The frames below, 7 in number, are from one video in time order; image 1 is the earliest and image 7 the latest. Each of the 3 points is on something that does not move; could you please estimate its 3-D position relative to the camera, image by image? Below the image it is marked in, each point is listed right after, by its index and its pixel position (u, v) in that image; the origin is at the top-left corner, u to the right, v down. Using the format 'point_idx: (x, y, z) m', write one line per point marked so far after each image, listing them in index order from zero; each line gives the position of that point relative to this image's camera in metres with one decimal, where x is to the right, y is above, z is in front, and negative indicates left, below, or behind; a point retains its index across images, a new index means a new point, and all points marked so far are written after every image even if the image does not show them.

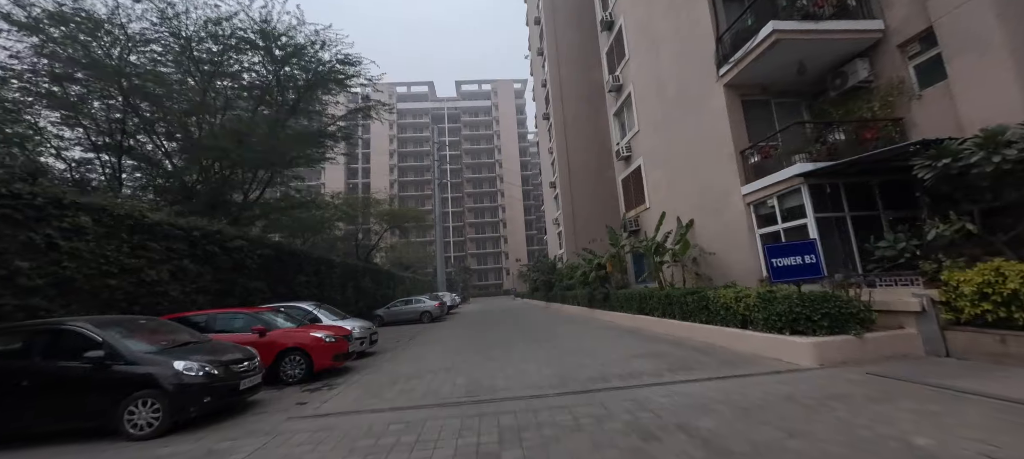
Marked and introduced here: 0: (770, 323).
0: (+4.1, -1.5, +5.8) m
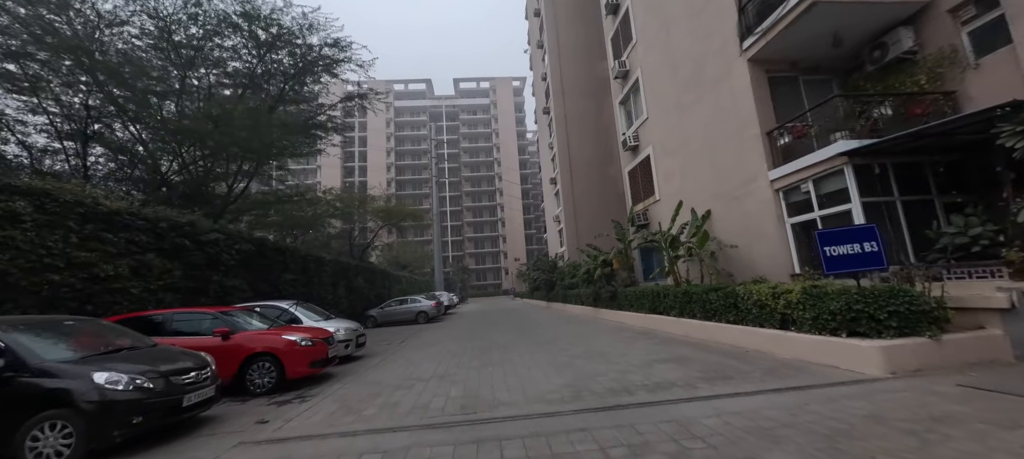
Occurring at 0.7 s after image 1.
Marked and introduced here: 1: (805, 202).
0: (+4.1, -1.3, +4.9) m
1: (+5.6, +0.5, +7.1) m
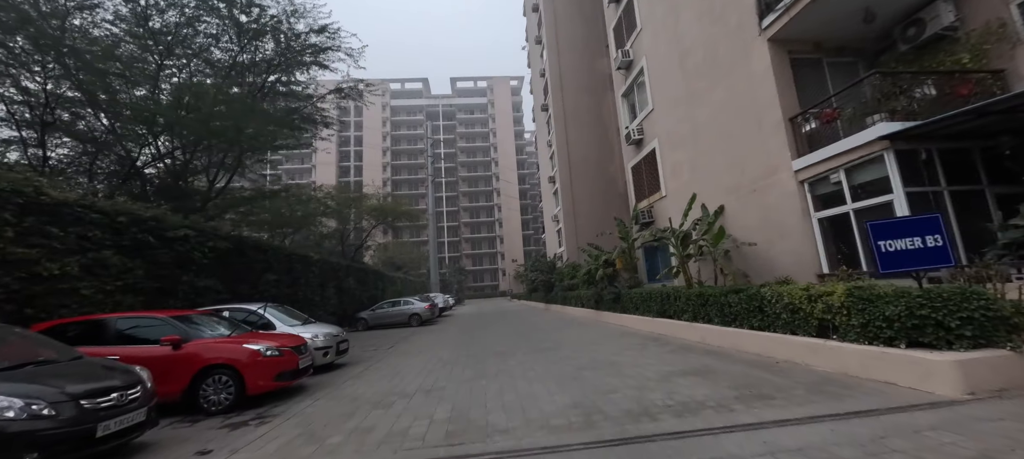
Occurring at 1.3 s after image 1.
0: (+4.1, -1.2, +4.2) m
1: (+5.6, +0.6, +6.3) m
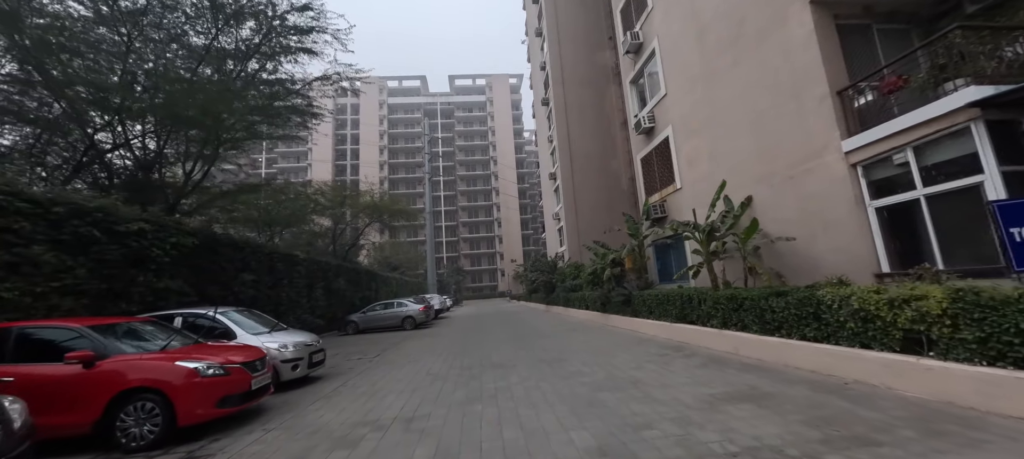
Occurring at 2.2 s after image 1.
0: (+4.1, -1.0, +3.2) m
1: (+5.6, +0.7, +5.3) m
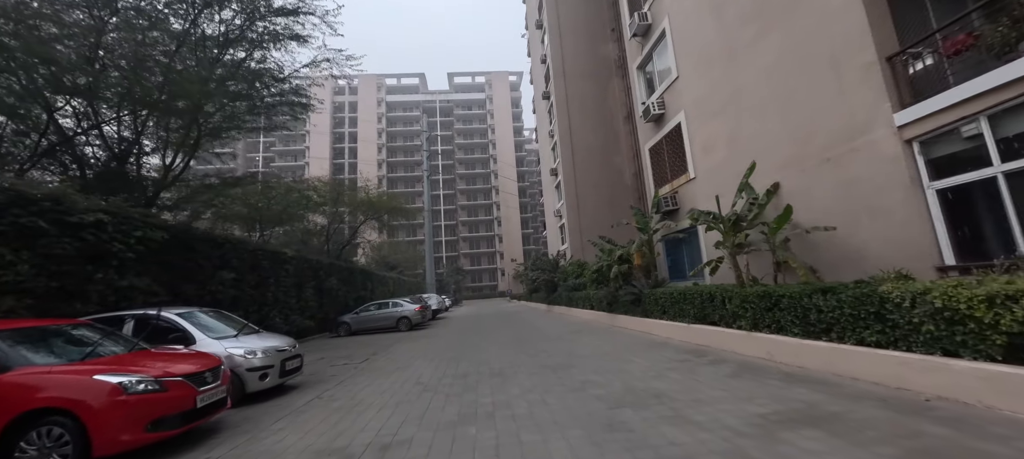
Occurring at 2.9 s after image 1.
0: (+4.1, -0.8, +2.4) m
1: (+5.6, +0.9, +4.5) m
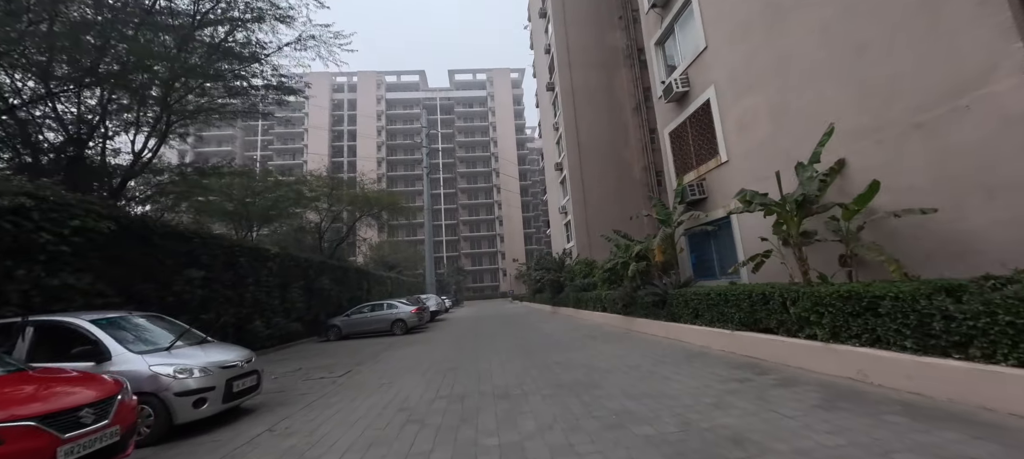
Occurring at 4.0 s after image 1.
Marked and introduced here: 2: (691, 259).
0: (+4.2, -0.6, +1.1) m
1: (+5.7, +1.1, +3.2) m
2: (+5.0, -0.8, +10.4) m
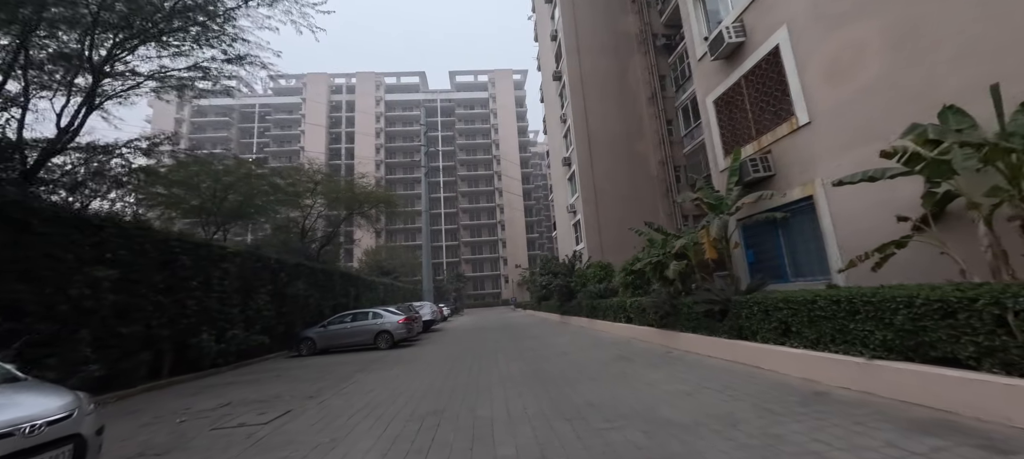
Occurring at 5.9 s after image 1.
0: (+4.3, -0.2, -1.1) m
1: (+5.8, +1.5, +1.1) m
2: (+5.2, -0.6, +8.2) m
